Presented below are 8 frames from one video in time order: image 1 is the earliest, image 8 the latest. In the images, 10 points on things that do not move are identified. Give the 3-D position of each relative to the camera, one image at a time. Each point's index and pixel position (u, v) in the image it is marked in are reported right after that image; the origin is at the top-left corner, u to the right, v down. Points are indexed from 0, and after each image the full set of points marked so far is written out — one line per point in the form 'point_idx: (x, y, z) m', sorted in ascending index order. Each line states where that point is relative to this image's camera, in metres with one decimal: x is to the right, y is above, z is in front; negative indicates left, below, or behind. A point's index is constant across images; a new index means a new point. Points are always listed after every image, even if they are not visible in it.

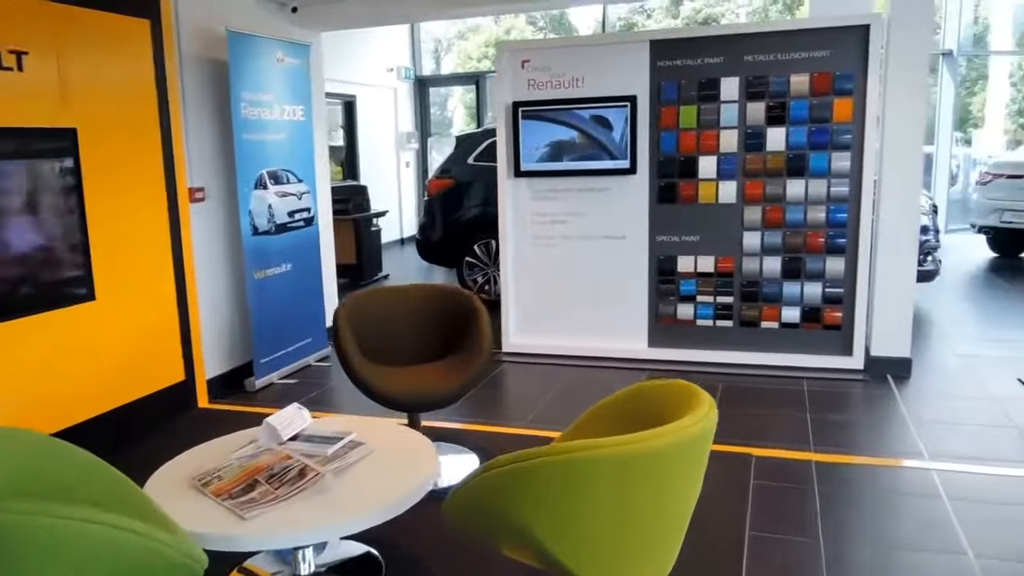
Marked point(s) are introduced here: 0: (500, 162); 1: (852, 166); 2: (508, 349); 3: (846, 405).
0: (-0.1, +0.7, +4.7) m
1: (+1.7, +0.6, +4.2) m
2: (0.0, -0.4, +4.9) m
3: (+1.6, -0.6, +3.9) m
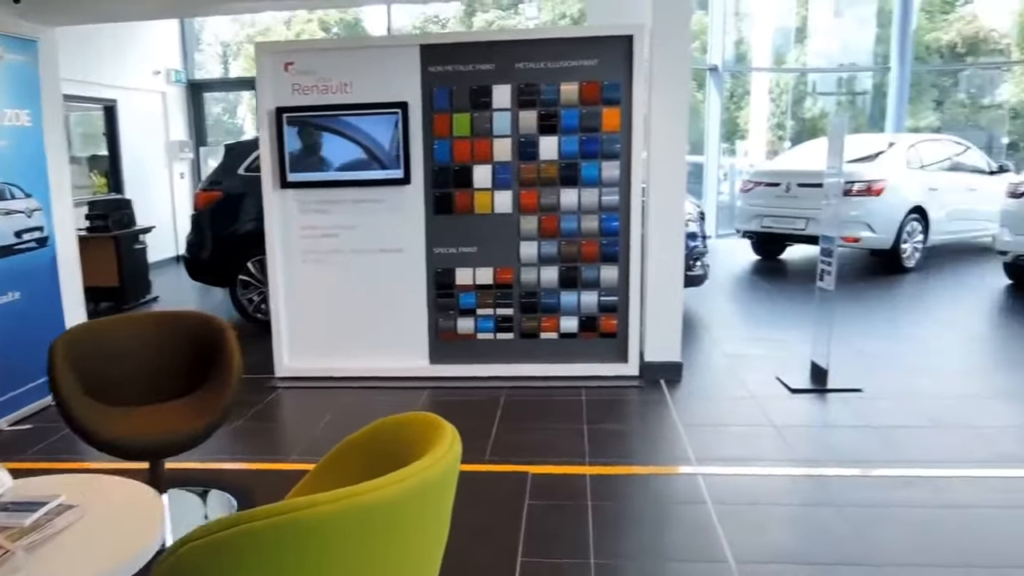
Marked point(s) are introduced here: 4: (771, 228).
0: (-1.3, +0.6, +4.3) m
1: (+0.6, +0.6, +4.3) m
2: (-1.3, -0.5, +4.5) m
3: (+0.5, -0.6, +3.9) m
4: (+2.5, +0.6, +8.2) m
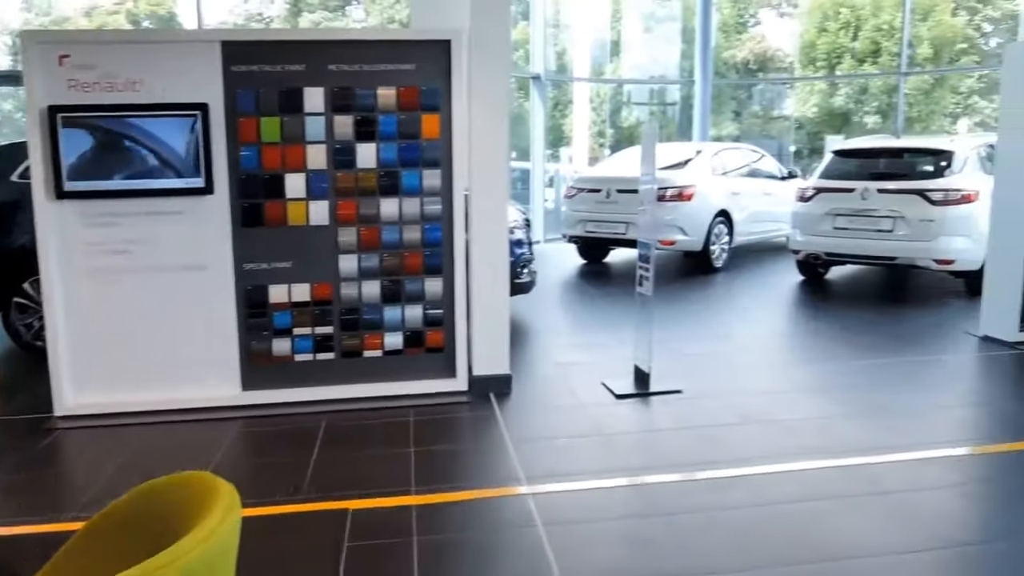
0: (-2.2, +0.5, +3.8) m
1: (-0.3, +0.5, +4.1) m
2: (-2.1, -0.6, +4.0) m
3: (-0.3, -0.7, +3.8) m
4: (+0.8, +0.6, +8.4) m
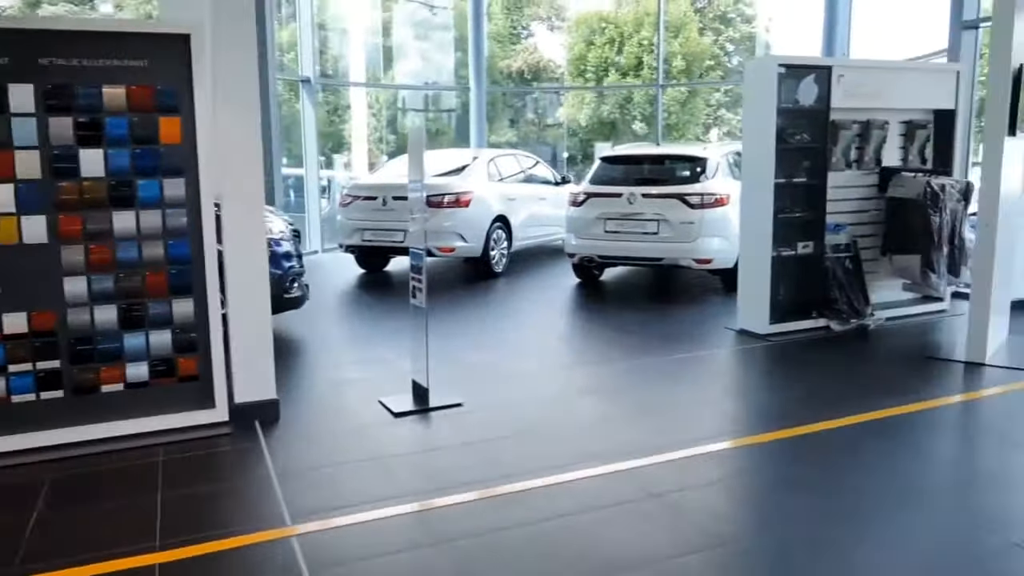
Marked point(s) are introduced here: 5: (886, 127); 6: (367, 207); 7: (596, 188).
0: (-3.1, +0.3, +2.9) m
1: (-1.4, +0.4, +3.6) m
2: (-3.1, -0.7, +3.1) m
3: (-1.2, -0.8, +3.3) m
4: (-1.4, +0.5, +8.0) m
5: (+2.6, +1.1, +5.8) m
6: (-1.4, +0.8, +8.0) m
7: (+0.7, +0.8, +6.5) m
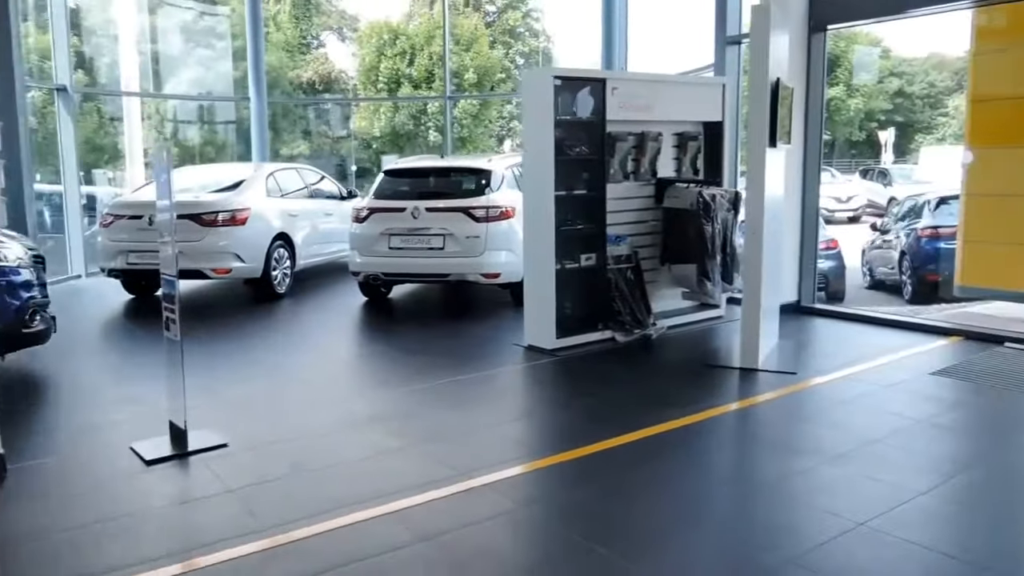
0: (-3.8, +0.1, +1.8) m
1: (-2.3, +0.3, +2.9) m
2: (-3.8, -1.0, +2.0) m
3: (-2.0, -0.9, +2.7) m
4: (-3.3, +0.2, +7.2) m
5: (+1.0, +1.1, +6.0) m
6: (-3.3, +0.5, +7.2) m
7: (-1.0, +0.6, +6.2) m
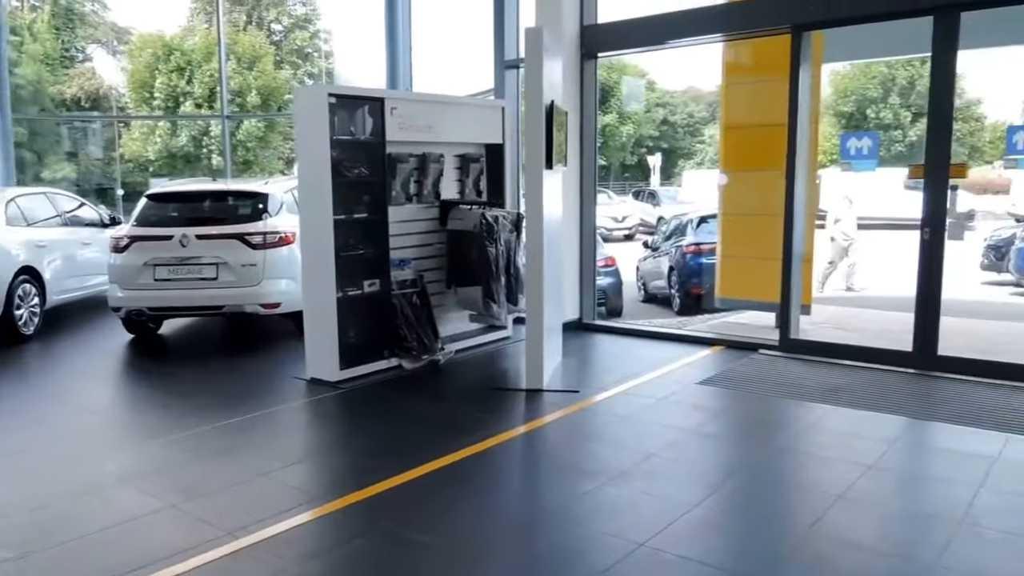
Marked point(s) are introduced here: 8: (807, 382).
0: (-4.2, -0.1, +0.7) m
1: (-3.0, +0.1, +2.2) m
2: (-4.2, -1.2, +0.9) m
3: (-2.6, -1.1, +1.9) m
4: (-5.0, -0.2, +6.1) m
5: (-0.5, +0.9, +5.9) m
6: (-5.0, +0.2, +6.1) m
7: (-2.5, +0.4, +5.7) m
8: (+1.9, -0.6, +5.3) m
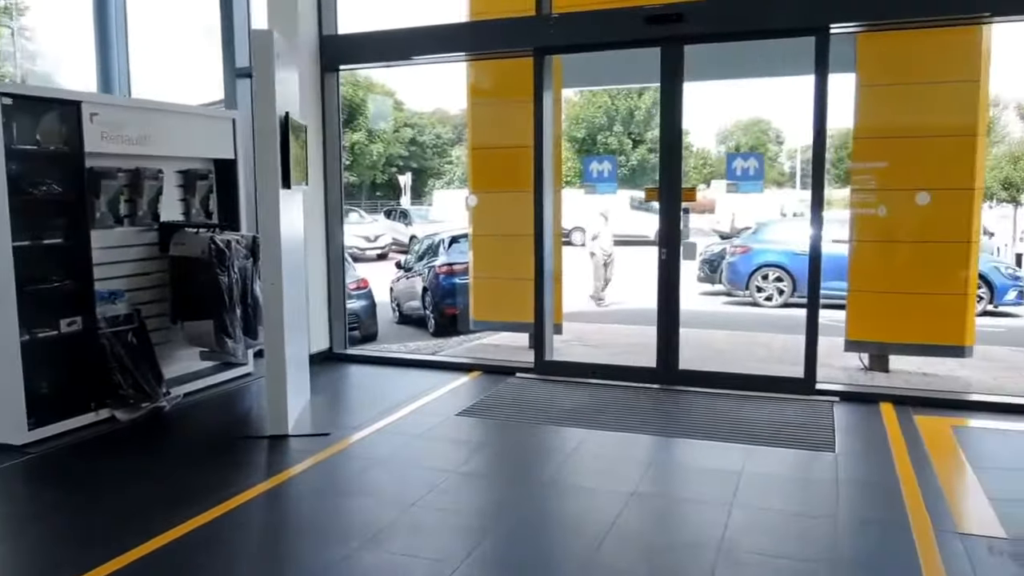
0: (-4.2, -0.3, -0.9) m
1: (-3.5, -0.1, +0.8) m
2: (-4.2, -1.4, -0.8) m
3: (-3.0, -1.2, +0.7) m
4: (-6.5, -0.5, +4.0) m
5: (-2.2, +0.7, +5.2) m
6: (-6.5, -0.2, +4.0) m
7: (-4.0, +0.1, +4.3) m
8: (+0.3, -0.7, +5.2) m
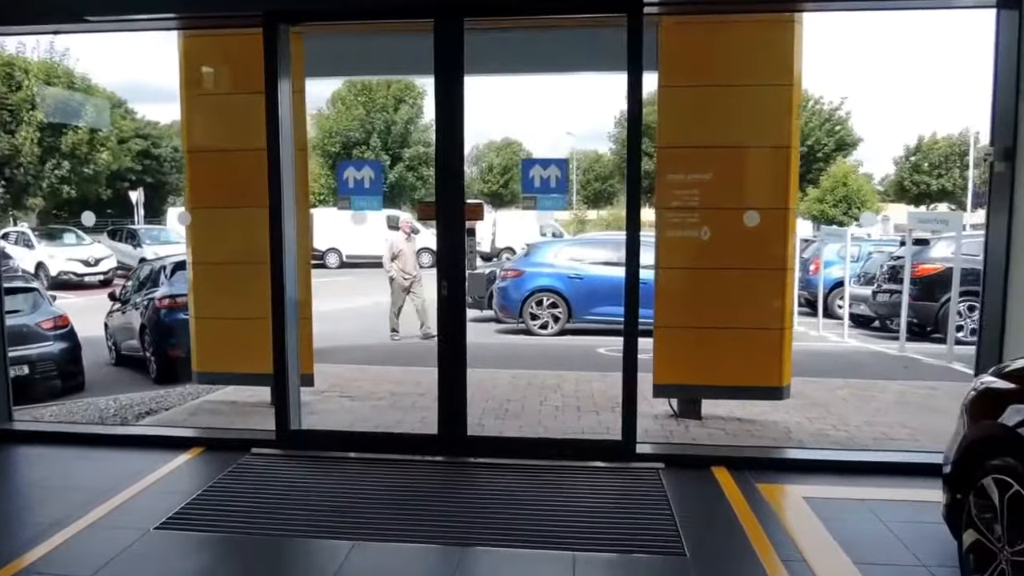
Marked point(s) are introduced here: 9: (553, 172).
0: (-3.5, -0.4, -3.2) m
1: (-3.4, -0.3, -1.4) m
2: (-3.5, -1.5, -3.1) m
3: (-2.8, -1.4, -1.4) m
4: (-7.1, -0.8, +0.8) m
5: (-3.3, +0.4, +3.2) m
6: (-7.1, -0.5, +0.8) m
7: (-4.8, -0.1, +1.8) m
8: (-0.9, -1.0, +3.9) m
9: (+0.2, +0.6, +4.4) m
